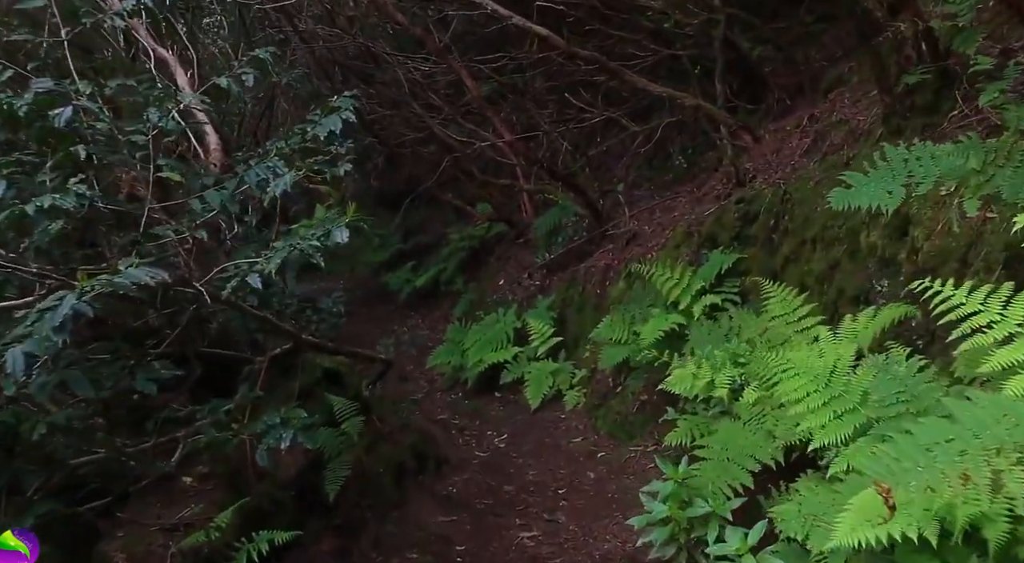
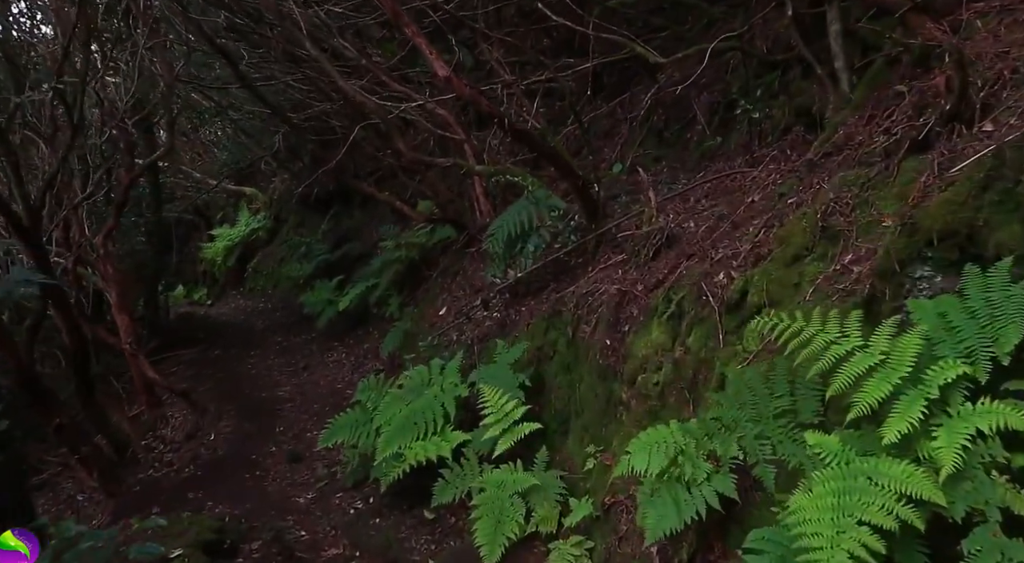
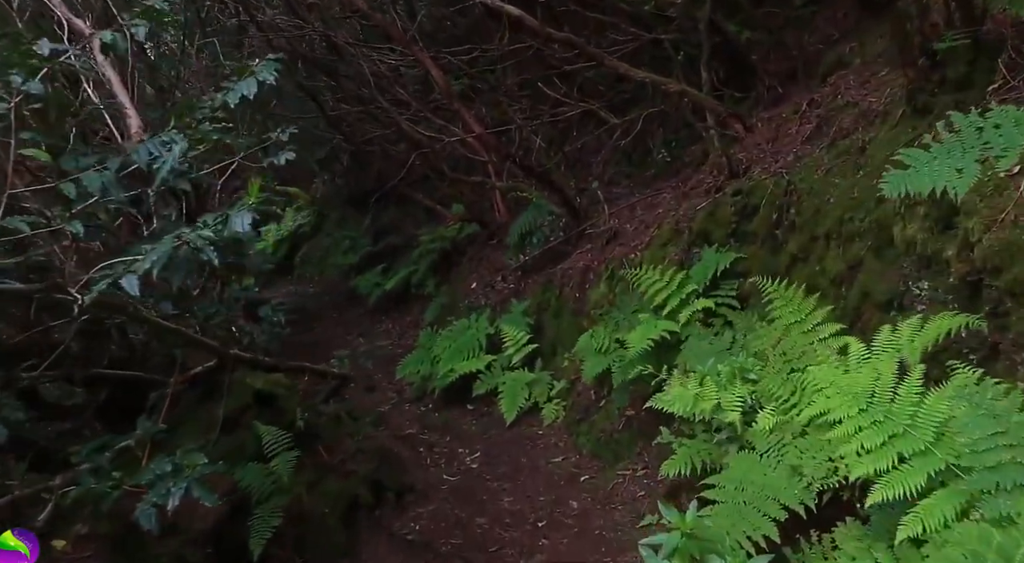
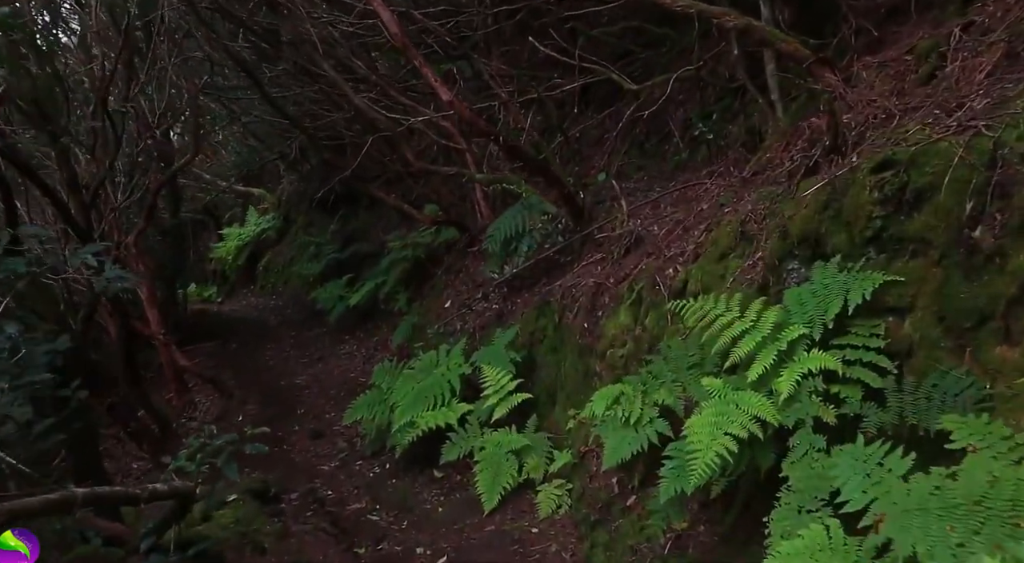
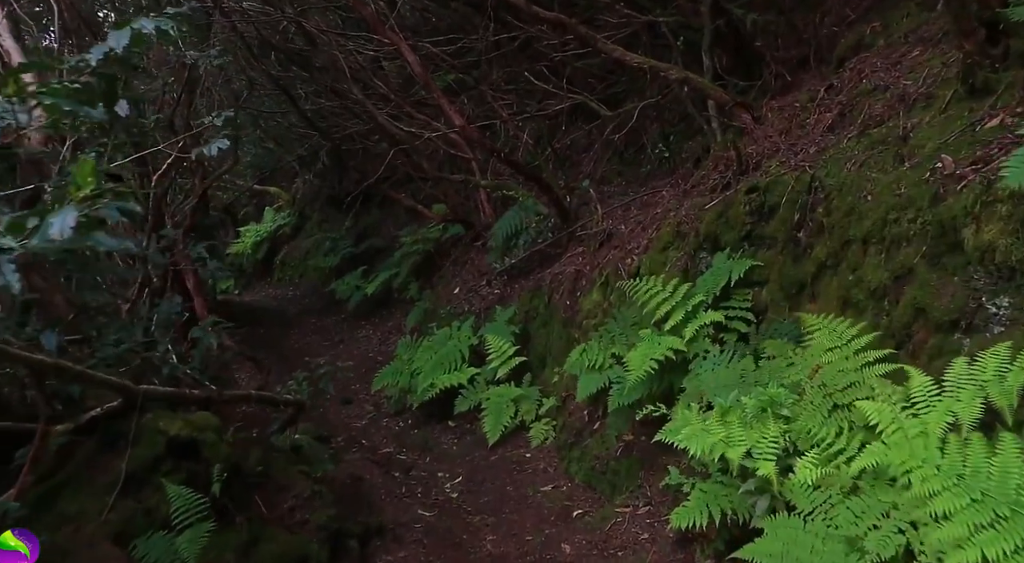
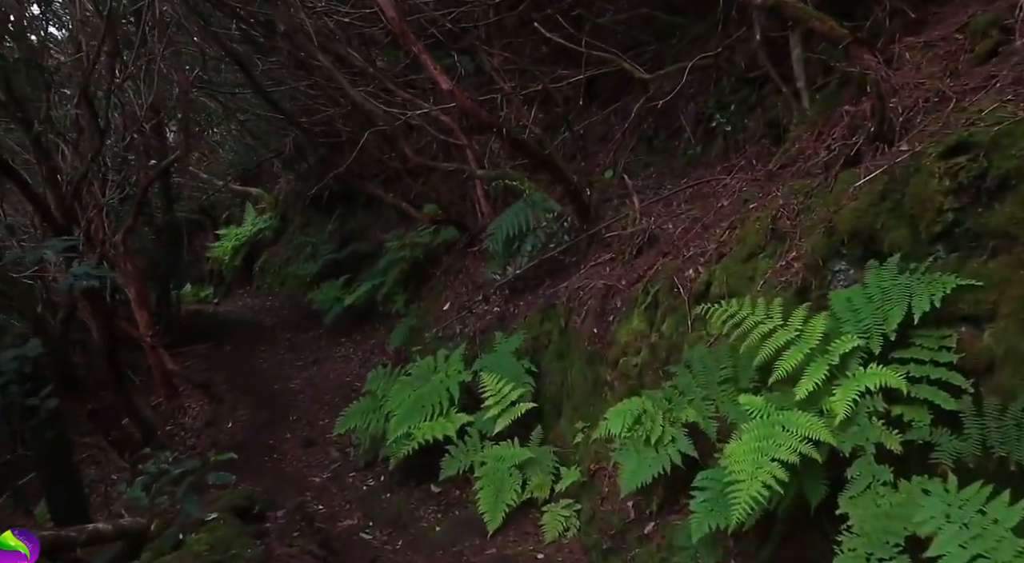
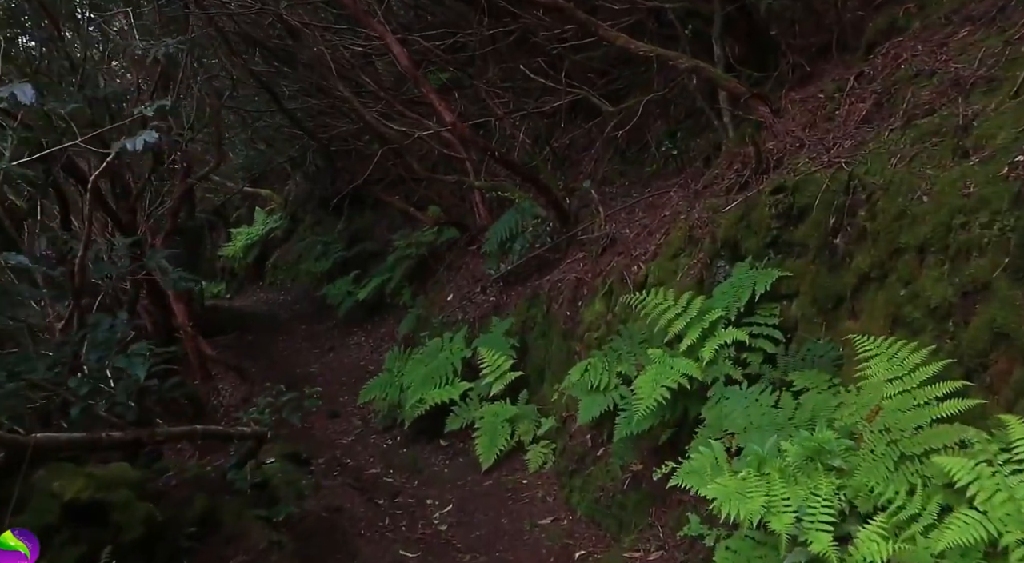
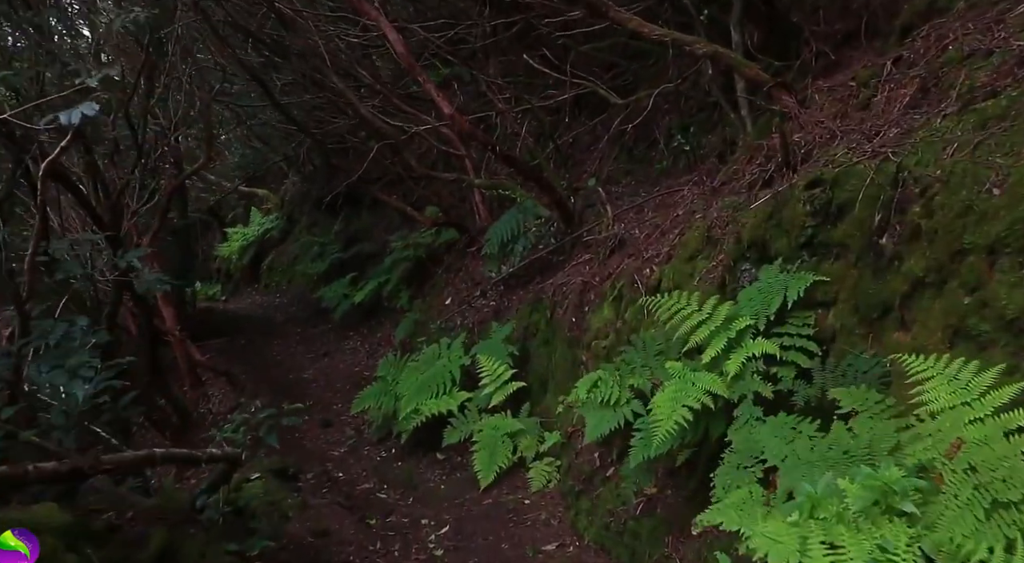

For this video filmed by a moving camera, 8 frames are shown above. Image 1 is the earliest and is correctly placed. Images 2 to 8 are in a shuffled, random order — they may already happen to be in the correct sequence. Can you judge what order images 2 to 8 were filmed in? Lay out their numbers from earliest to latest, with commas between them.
3, 5, 7, 8, 4, 6, 2
